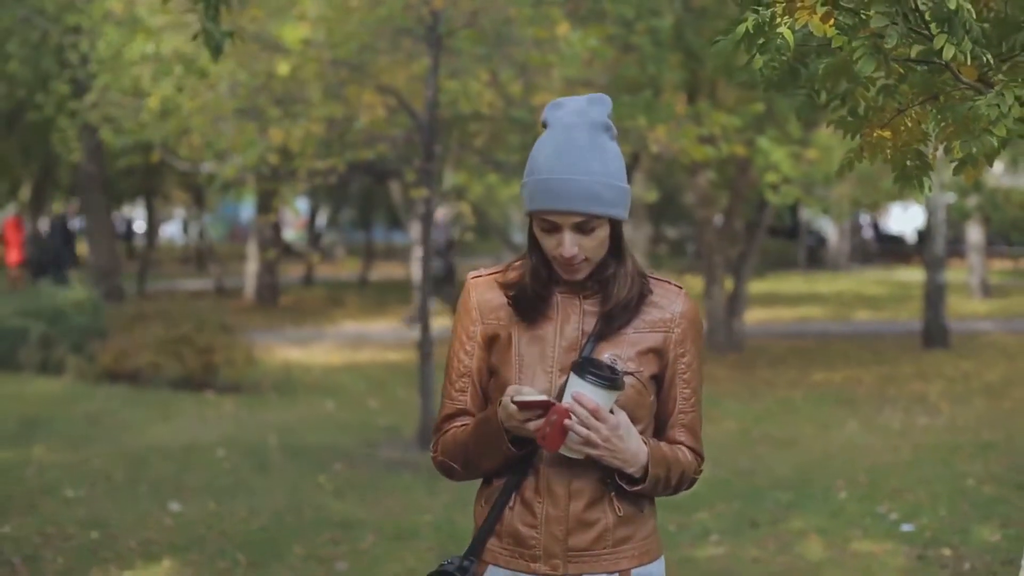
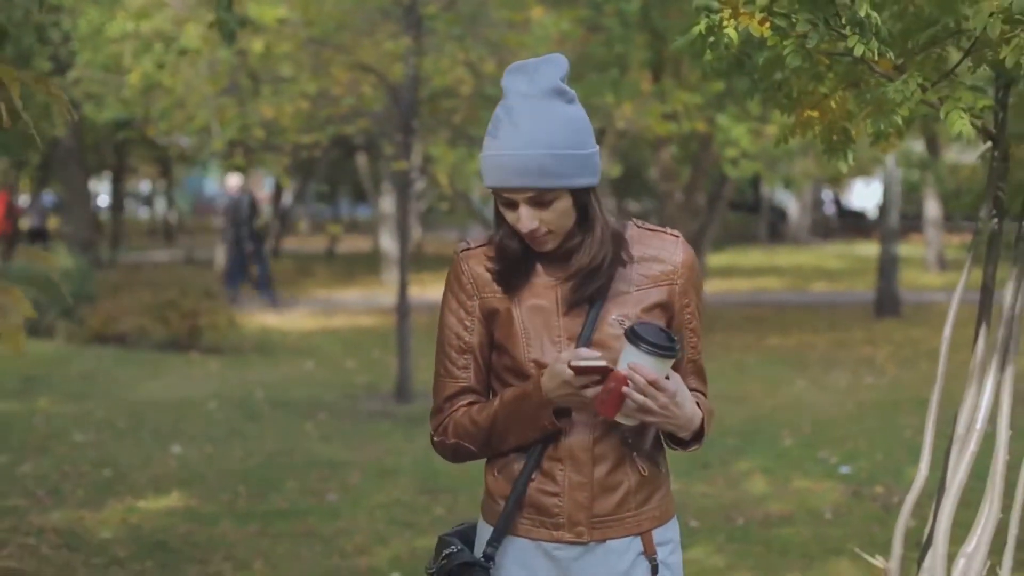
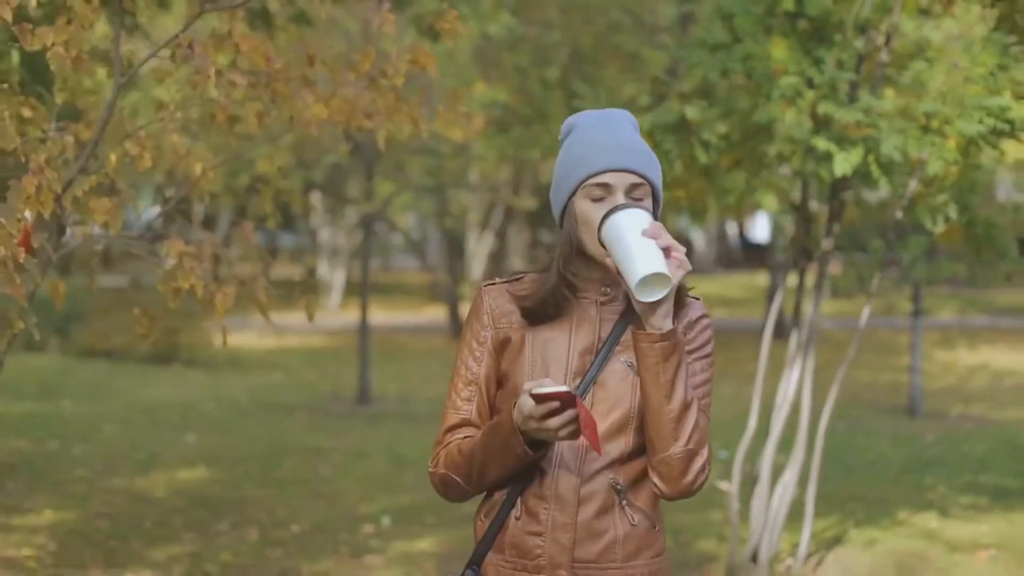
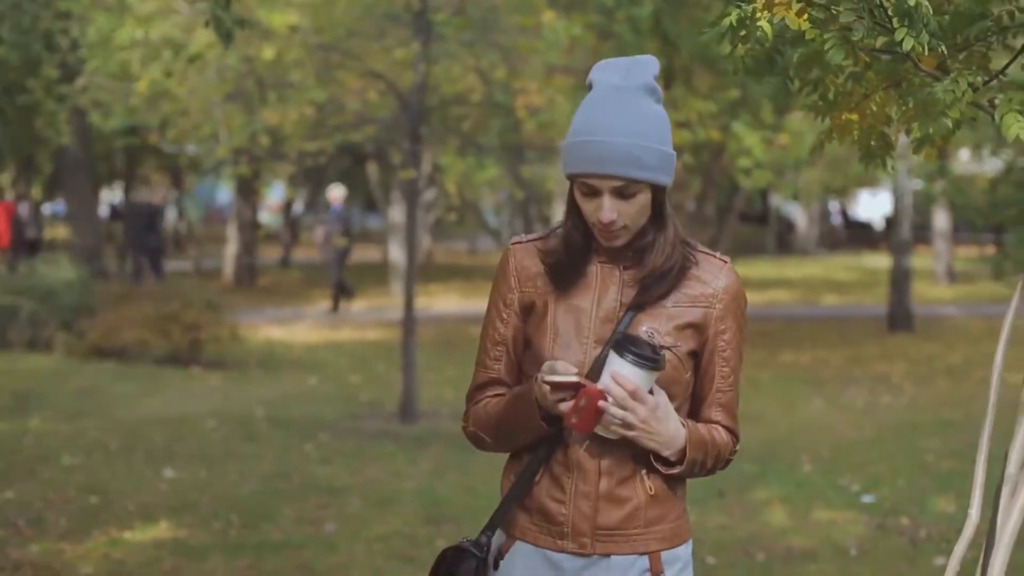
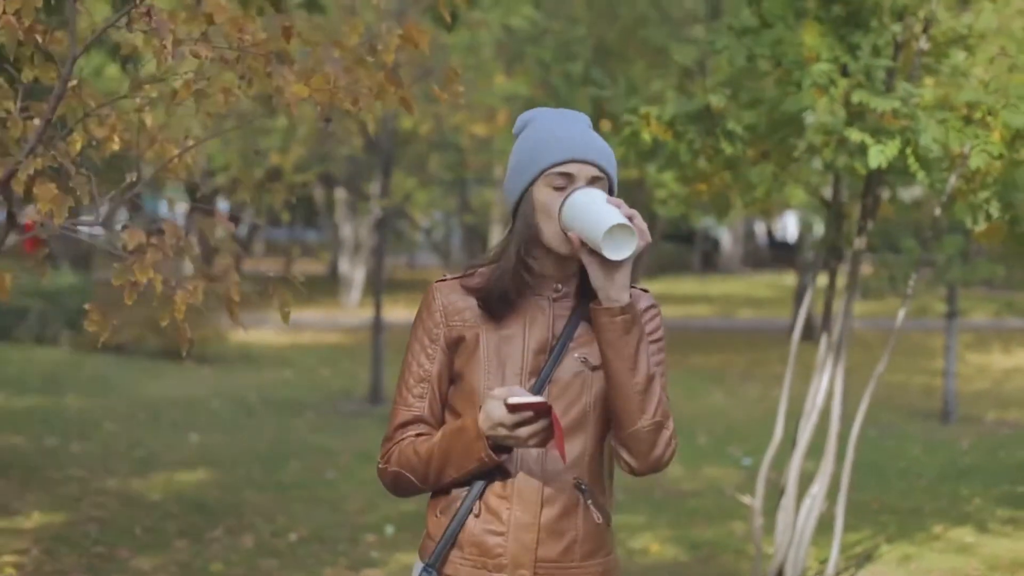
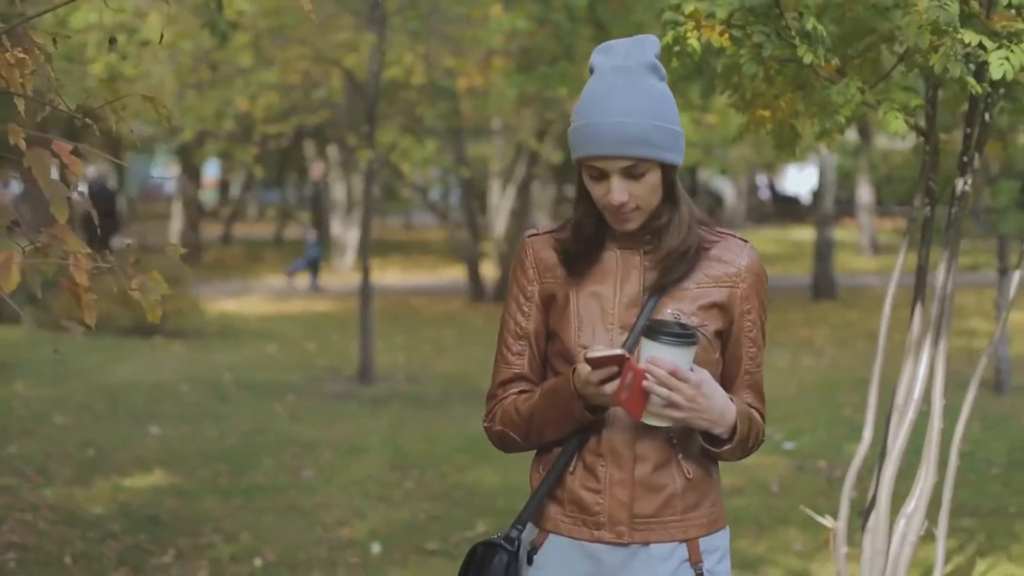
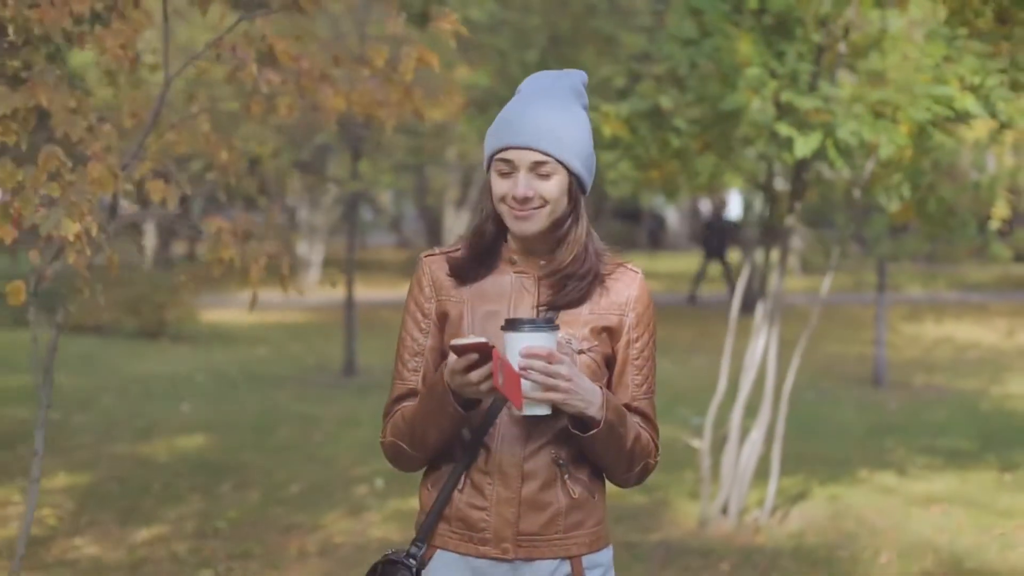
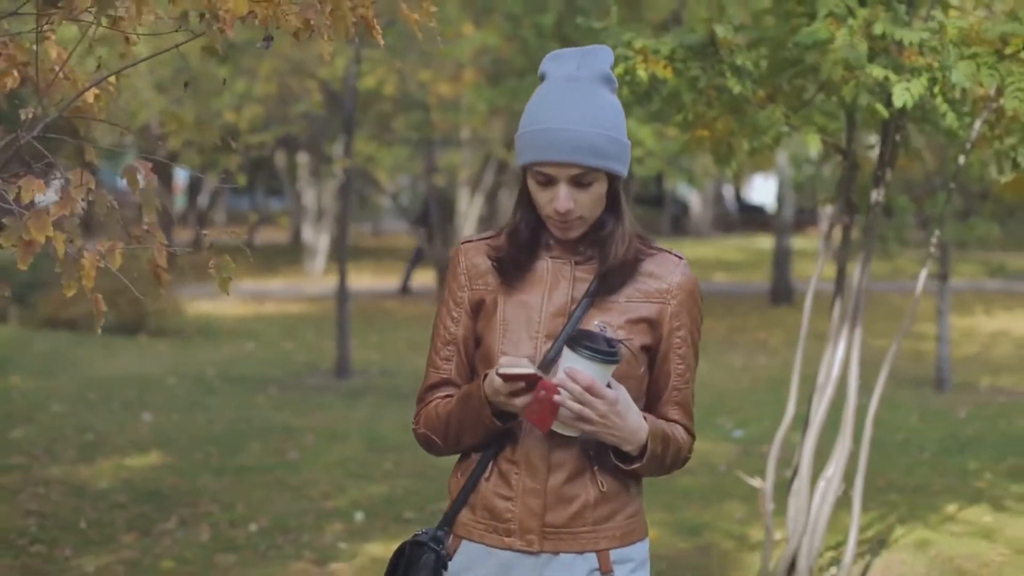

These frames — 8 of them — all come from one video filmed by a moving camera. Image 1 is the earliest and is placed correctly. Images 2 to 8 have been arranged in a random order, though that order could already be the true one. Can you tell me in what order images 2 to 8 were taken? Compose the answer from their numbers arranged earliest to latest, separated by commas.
4, 2, 6, 8, 5, 3, 7
